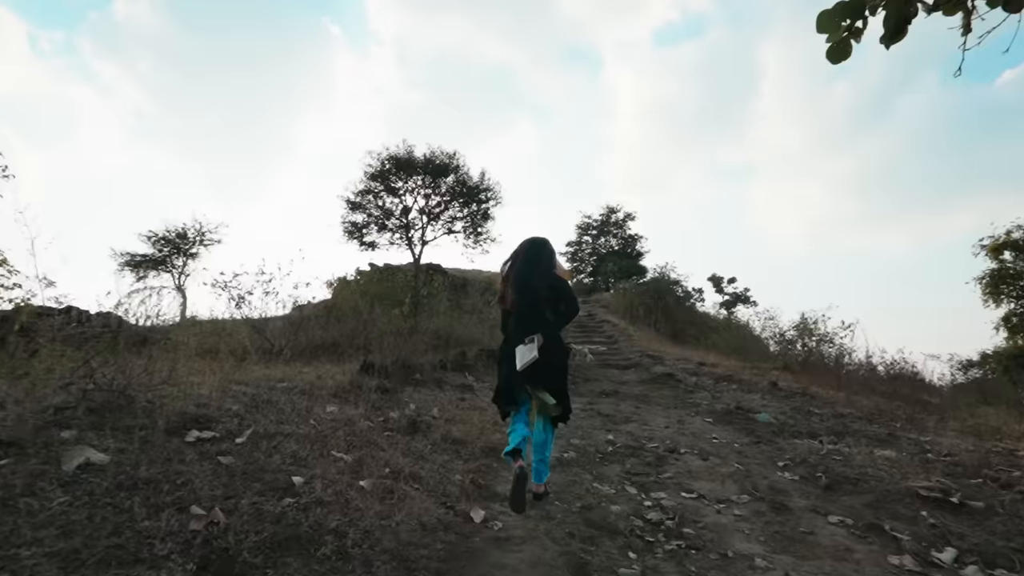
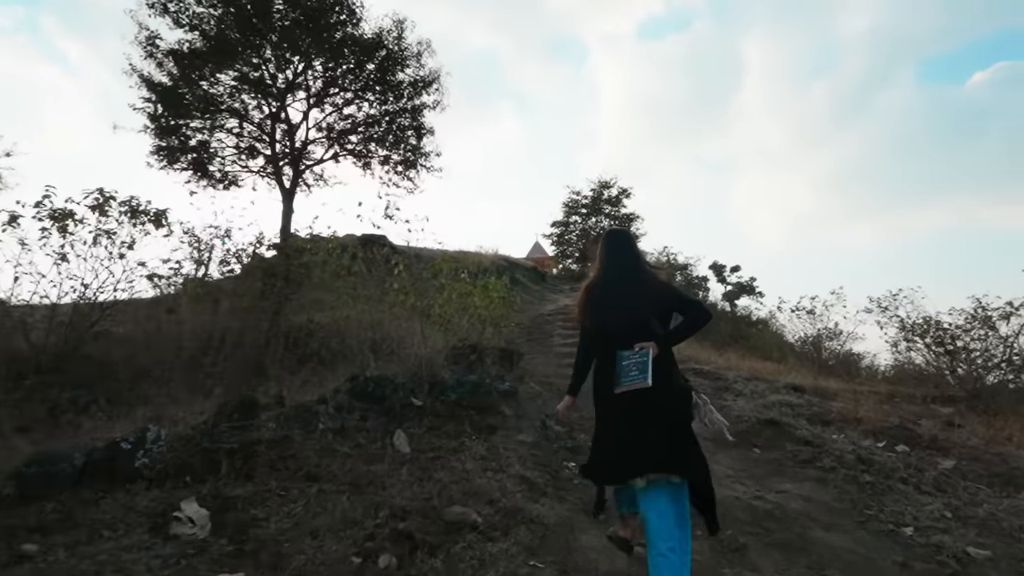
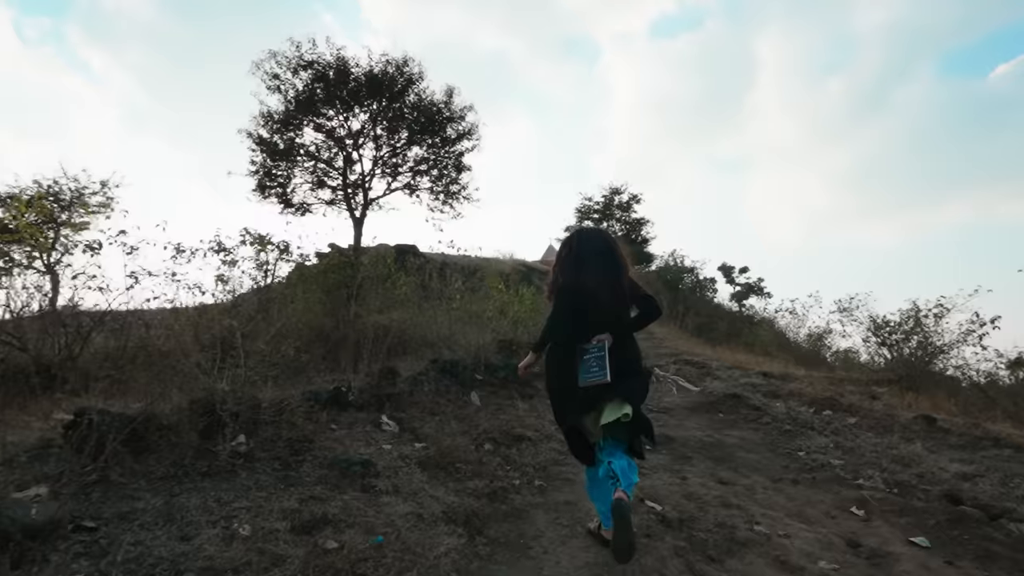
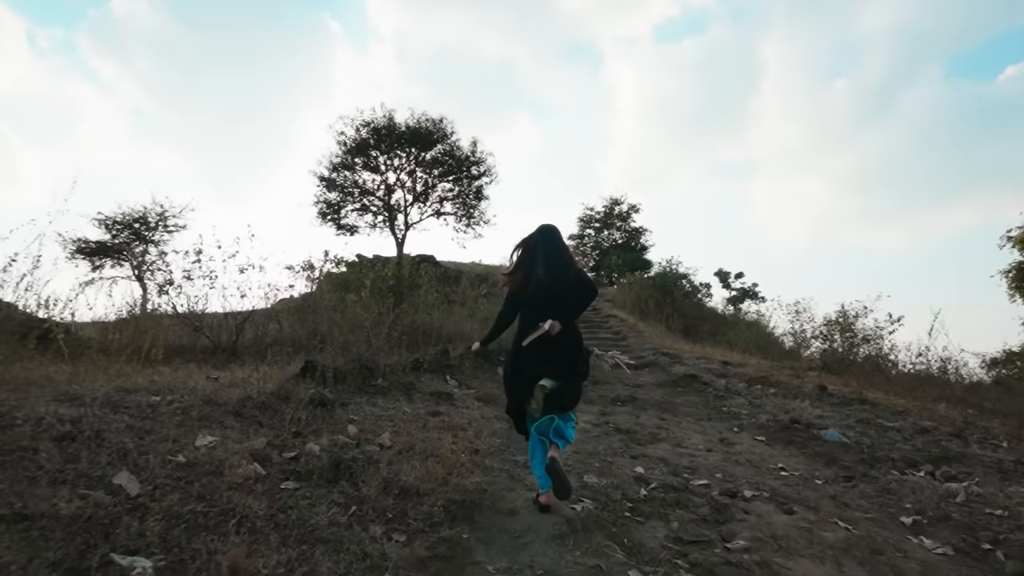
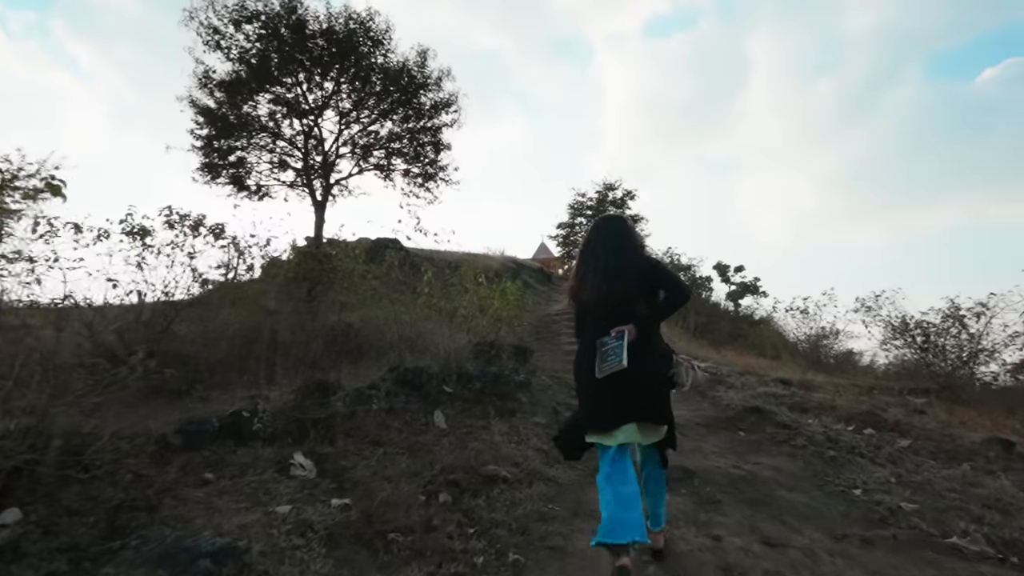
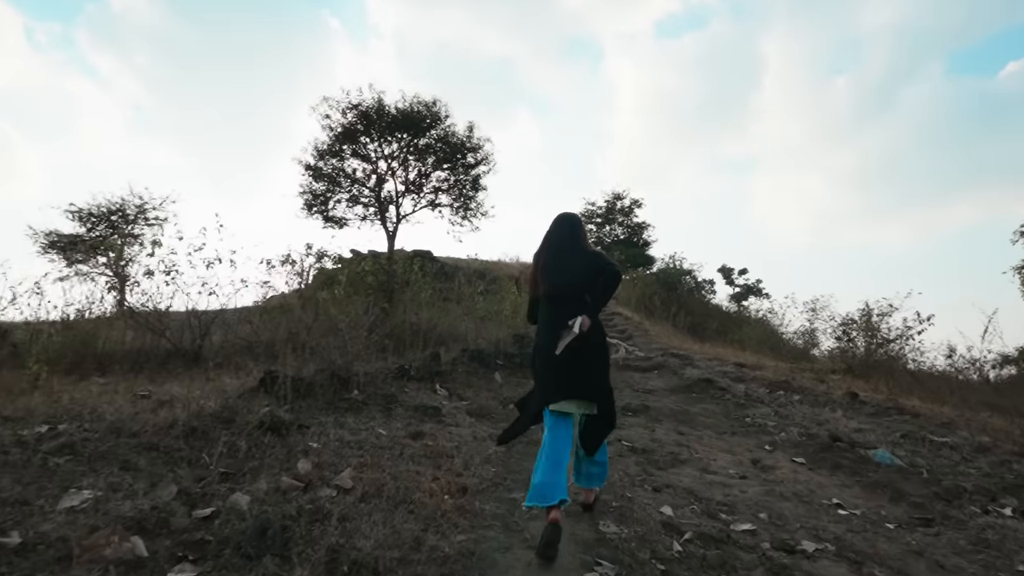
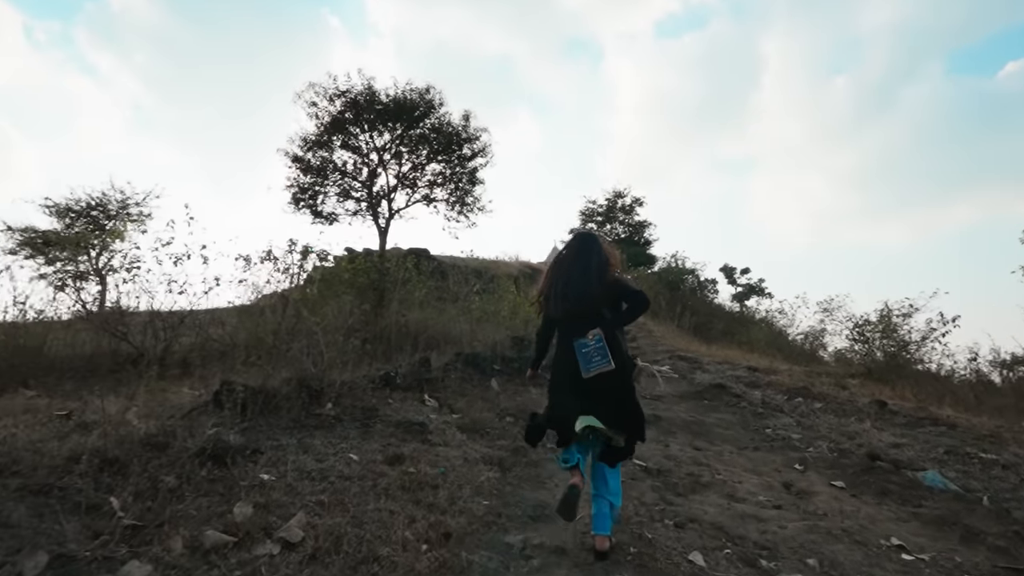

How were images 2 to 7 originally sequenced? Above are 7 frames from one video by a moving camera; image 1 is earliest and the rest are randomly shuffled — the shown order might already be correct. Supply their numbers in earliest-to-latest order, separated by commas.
4, 6, 7, 3, 5, 2
